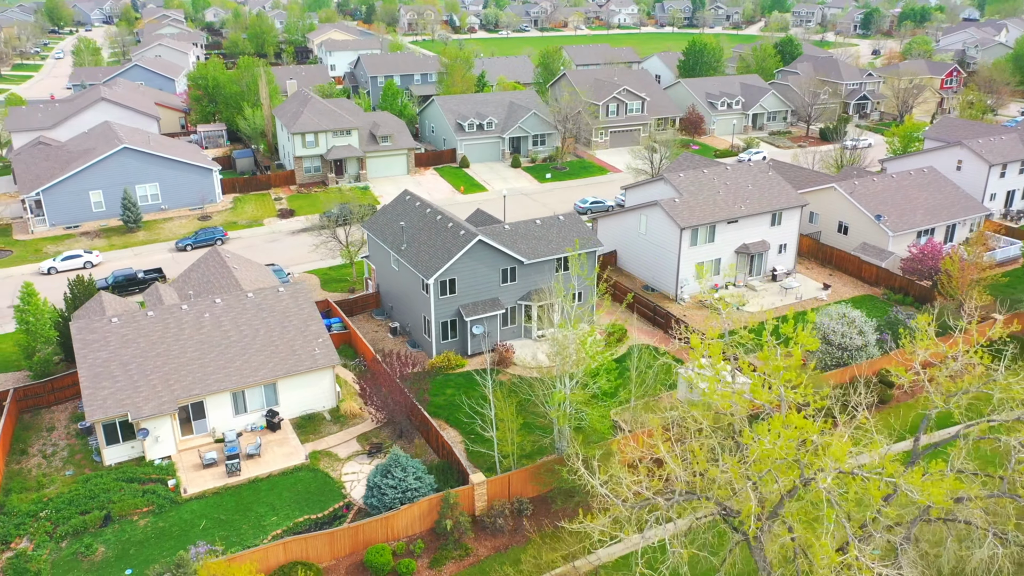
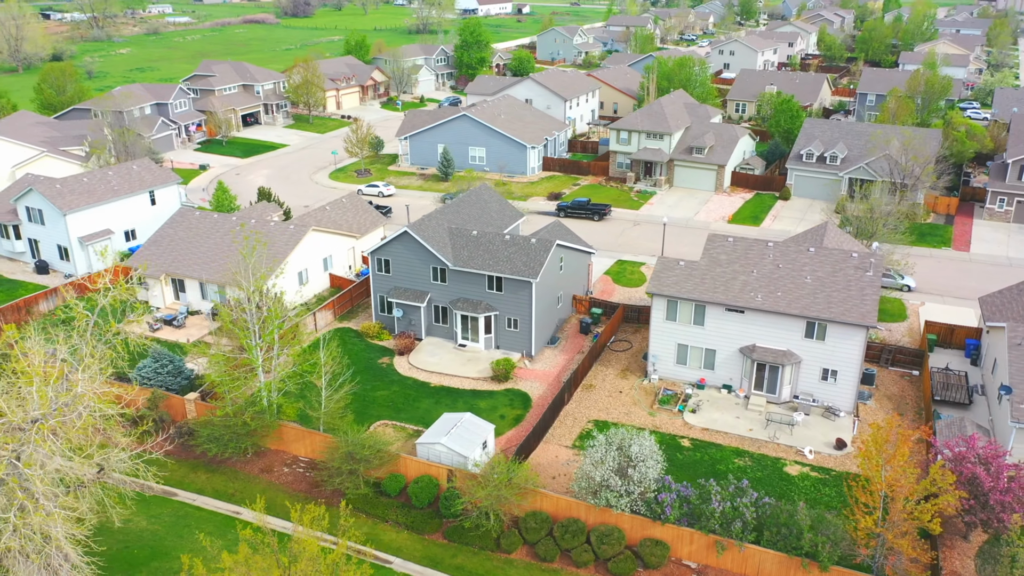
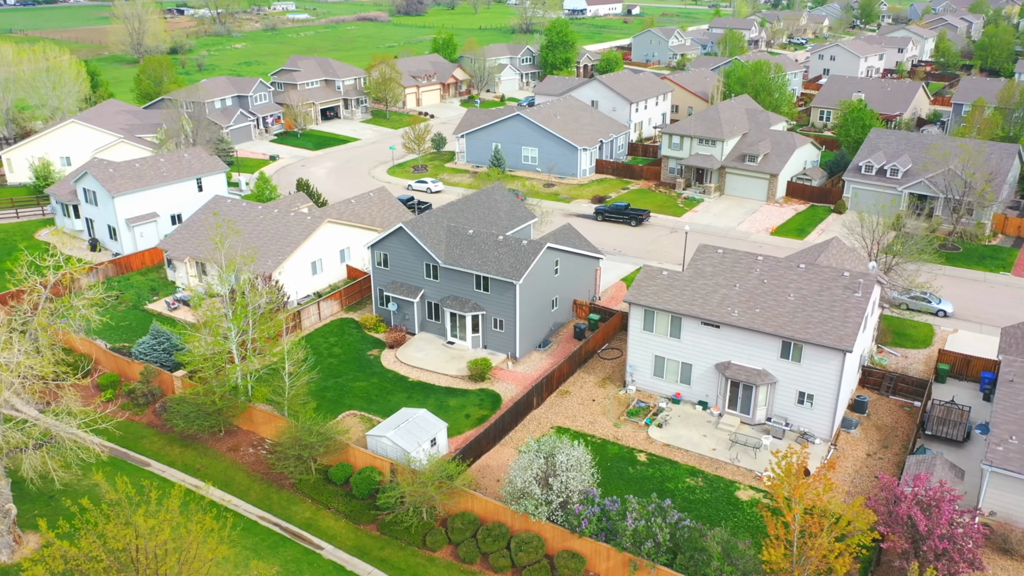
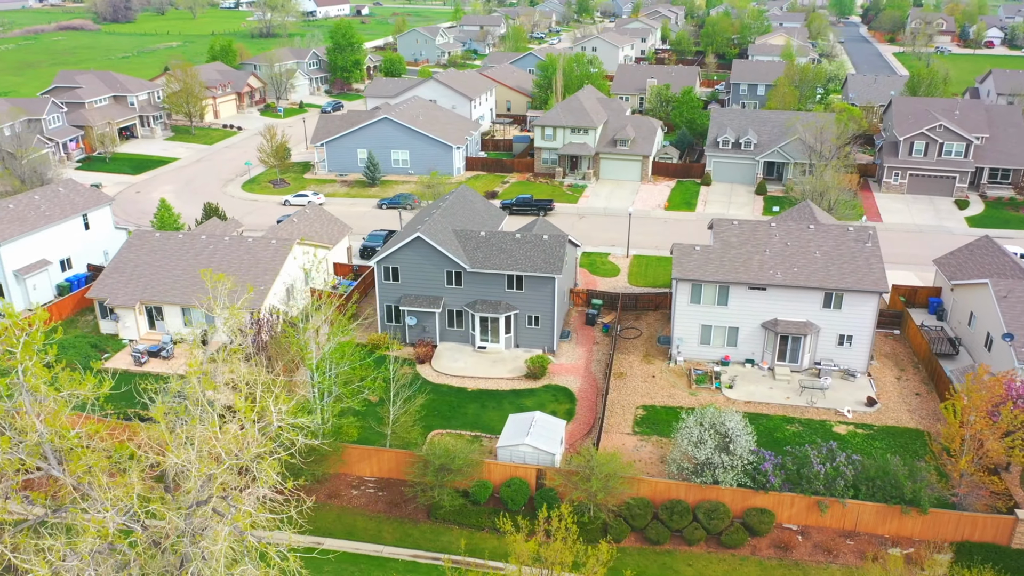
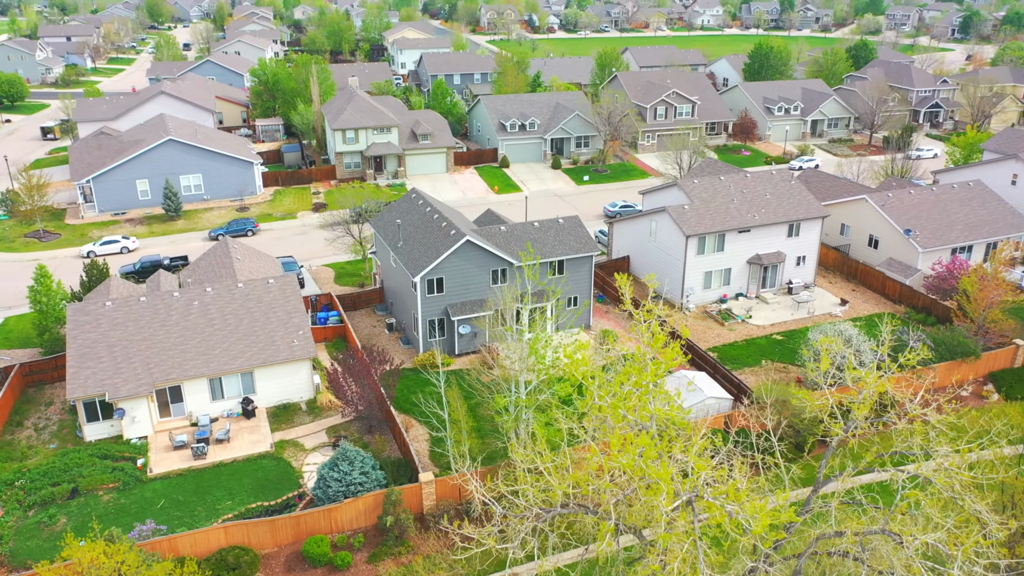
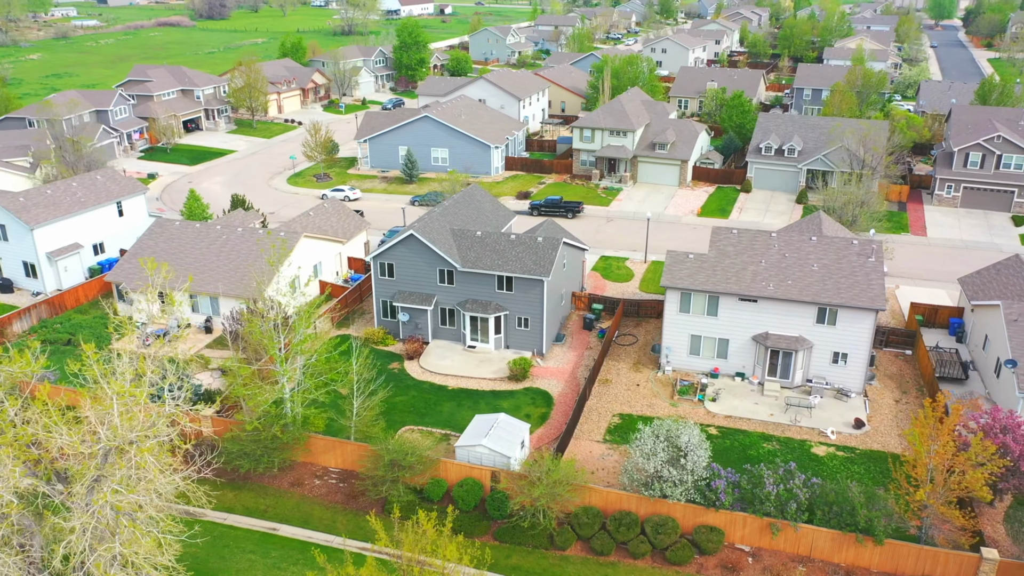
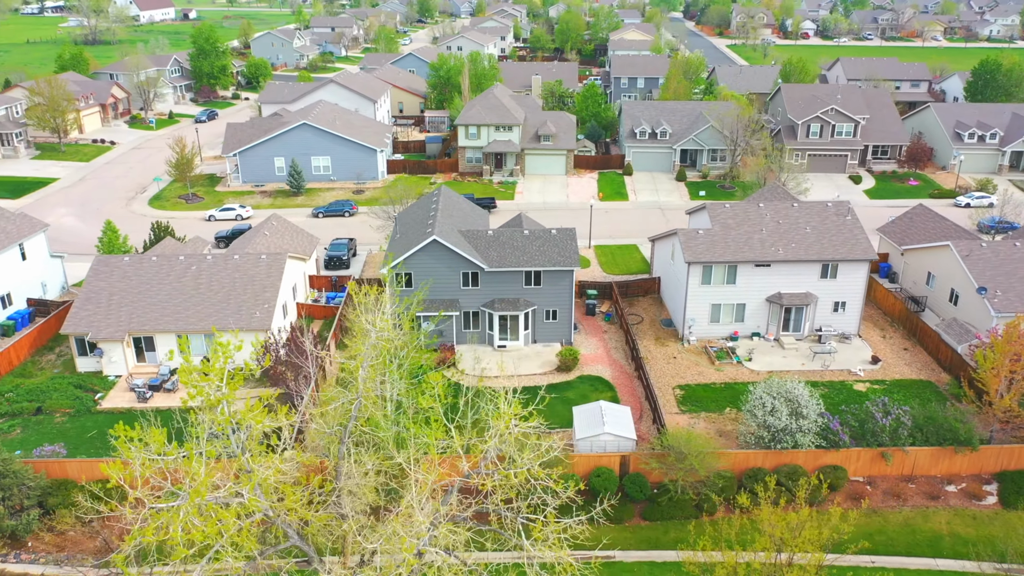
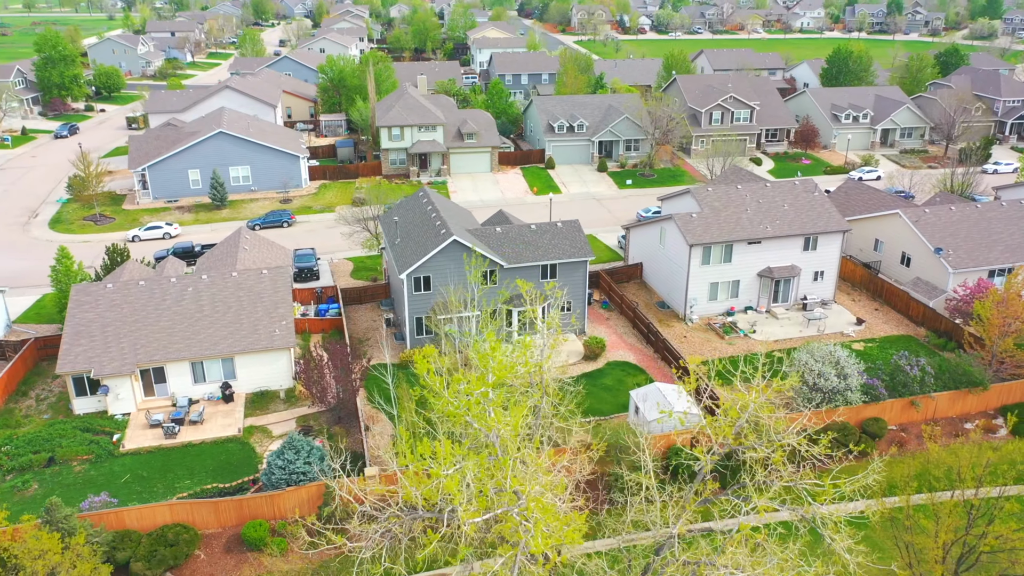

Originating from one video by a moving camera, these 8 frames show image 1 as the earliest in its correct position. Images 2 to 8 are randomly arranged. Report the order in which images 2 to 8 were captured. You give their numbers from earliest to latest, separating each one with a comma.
5, 8, 7, 4, 6, 2, 3
